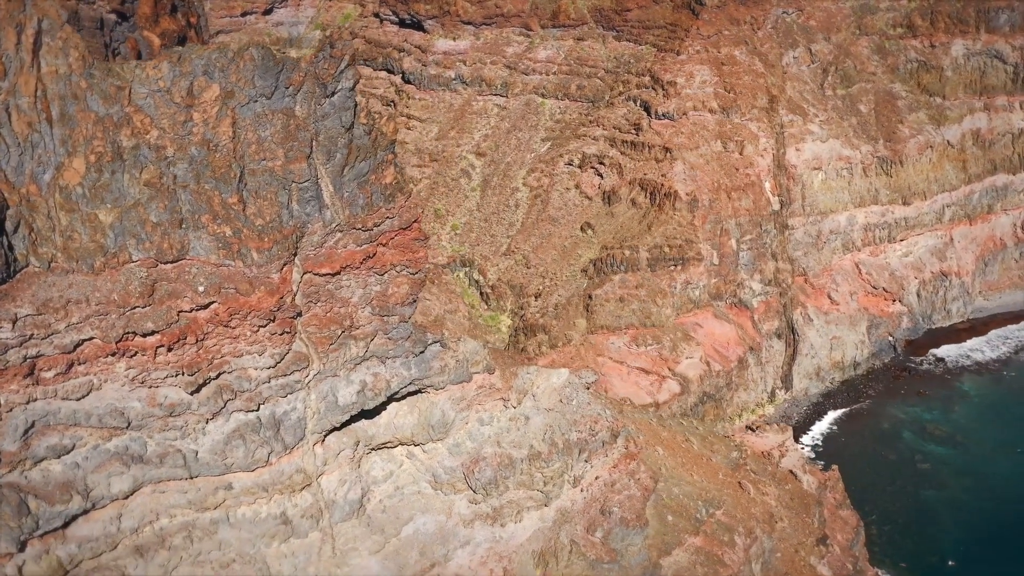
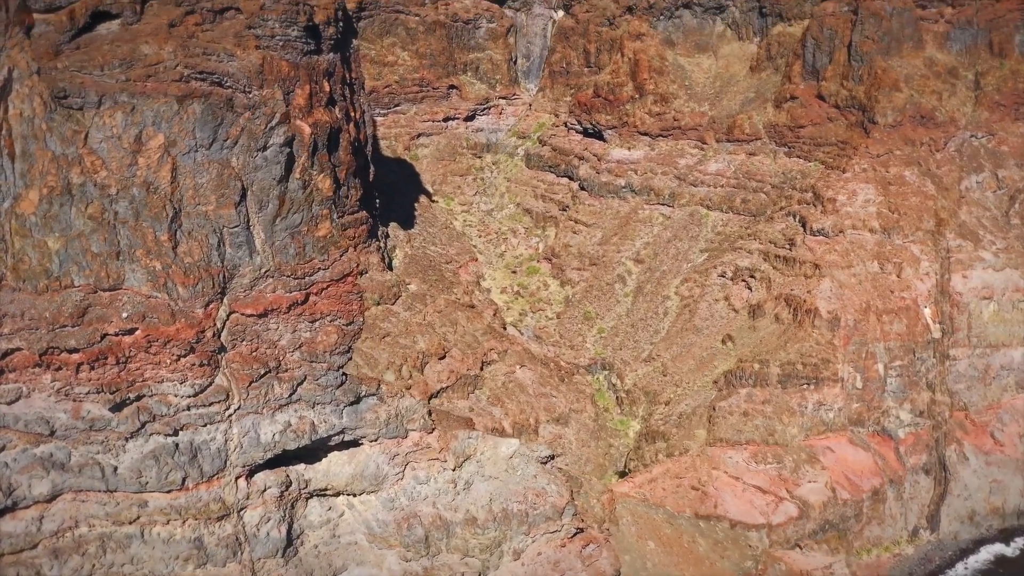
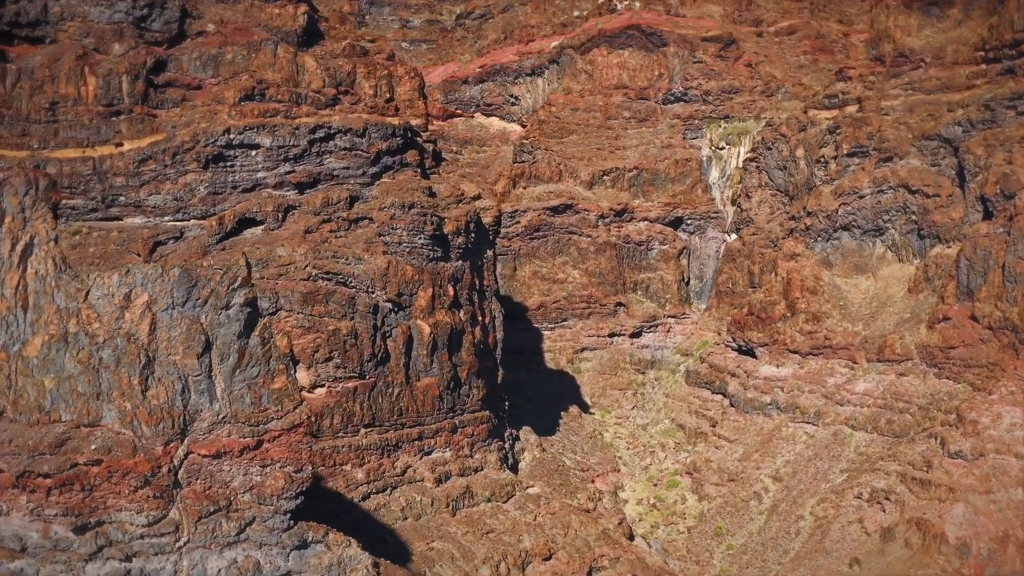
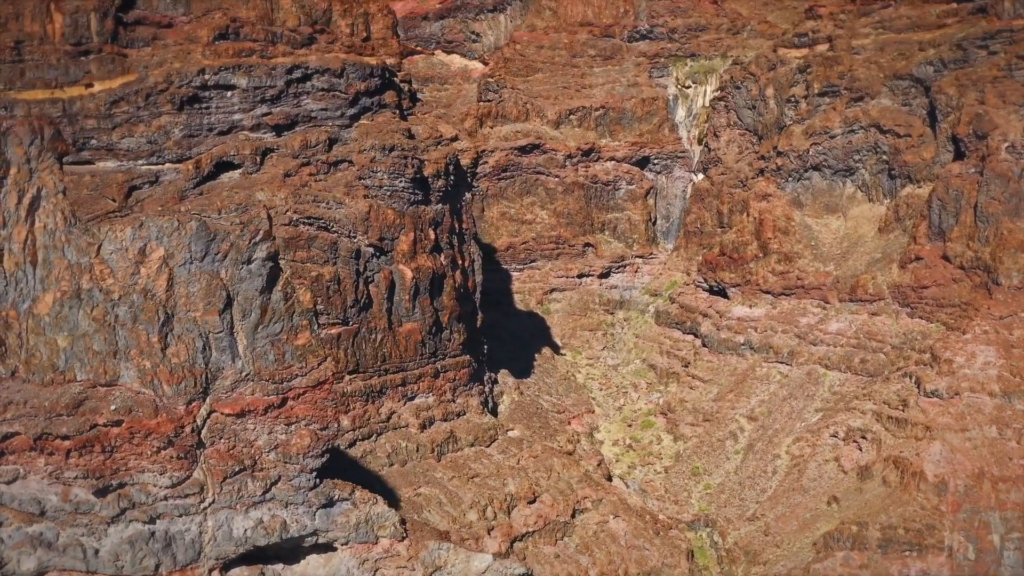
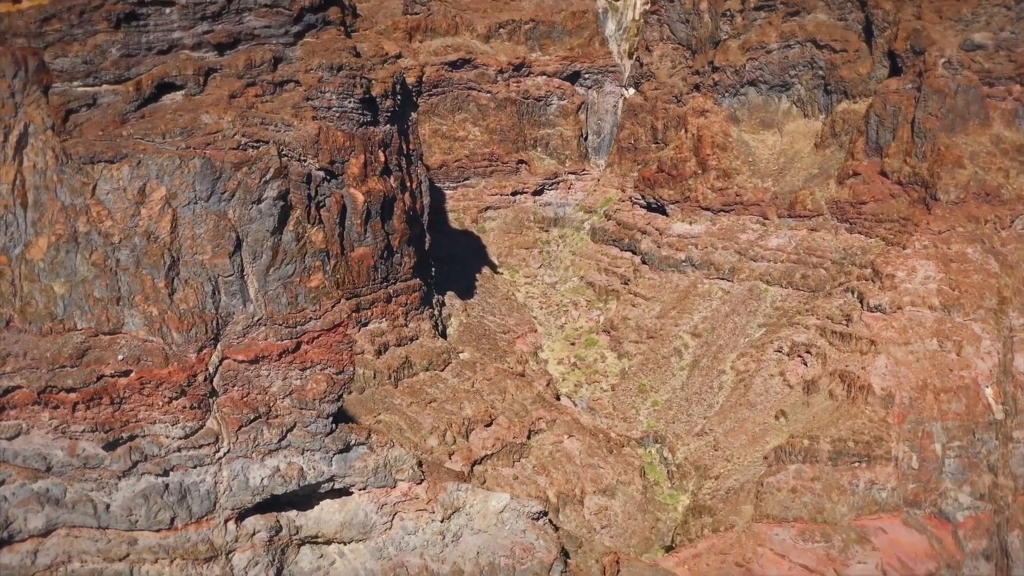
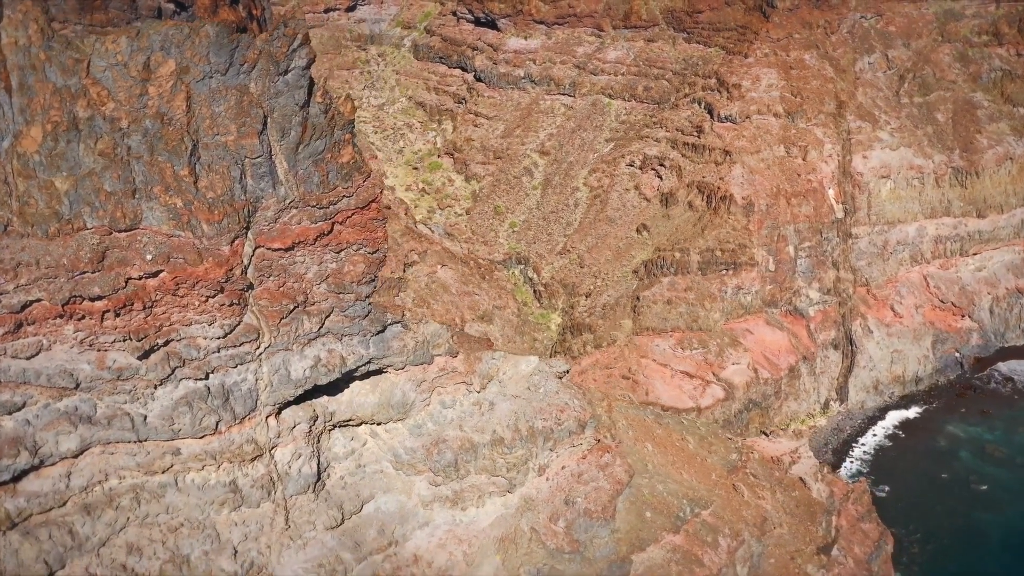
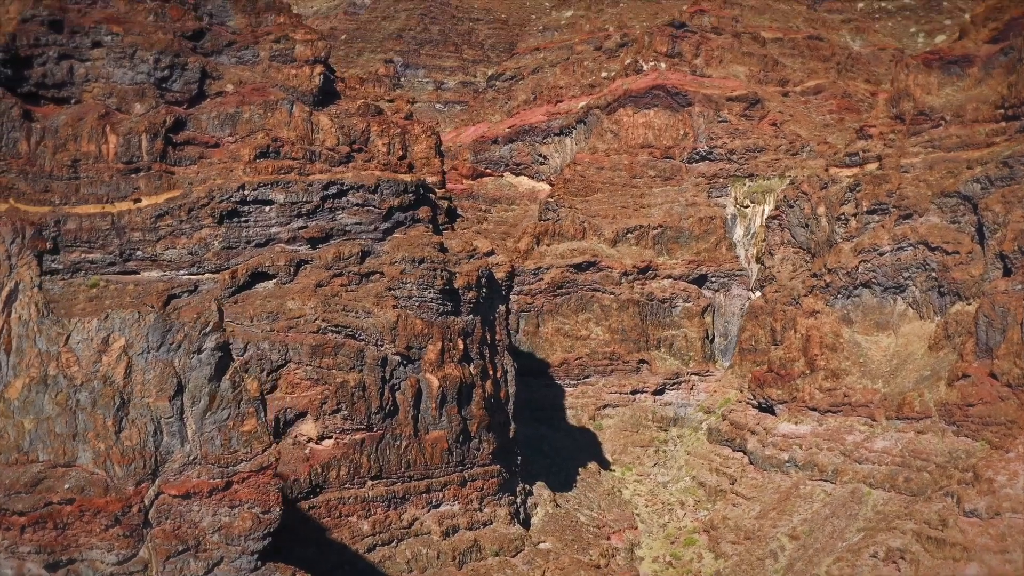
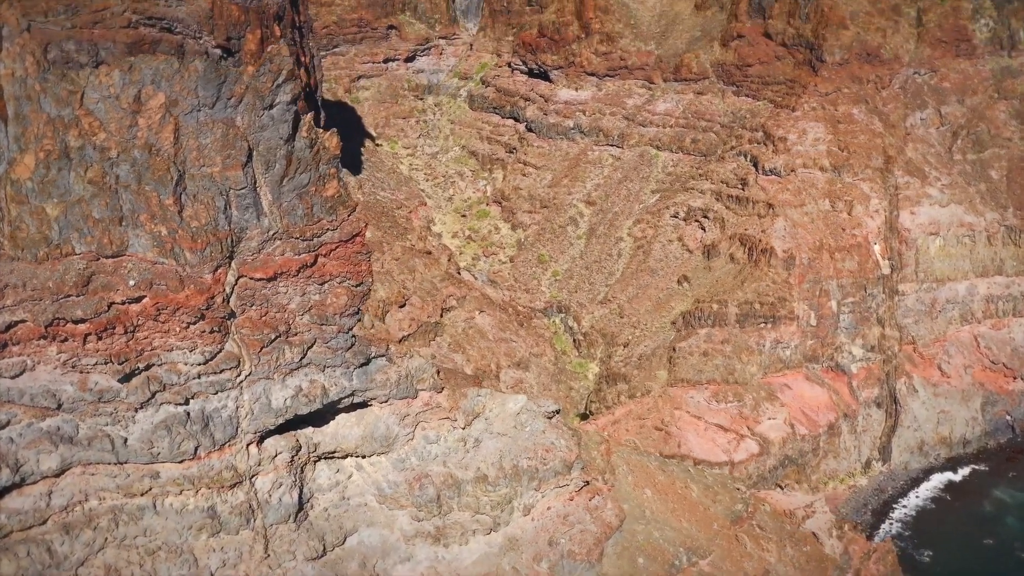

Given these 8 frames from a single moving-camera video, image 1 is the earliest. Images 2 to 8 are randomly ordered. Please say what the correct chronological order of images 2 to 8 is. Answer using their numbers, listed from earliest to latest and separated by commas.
6, 8, 2, 5, 4, 3, 7
